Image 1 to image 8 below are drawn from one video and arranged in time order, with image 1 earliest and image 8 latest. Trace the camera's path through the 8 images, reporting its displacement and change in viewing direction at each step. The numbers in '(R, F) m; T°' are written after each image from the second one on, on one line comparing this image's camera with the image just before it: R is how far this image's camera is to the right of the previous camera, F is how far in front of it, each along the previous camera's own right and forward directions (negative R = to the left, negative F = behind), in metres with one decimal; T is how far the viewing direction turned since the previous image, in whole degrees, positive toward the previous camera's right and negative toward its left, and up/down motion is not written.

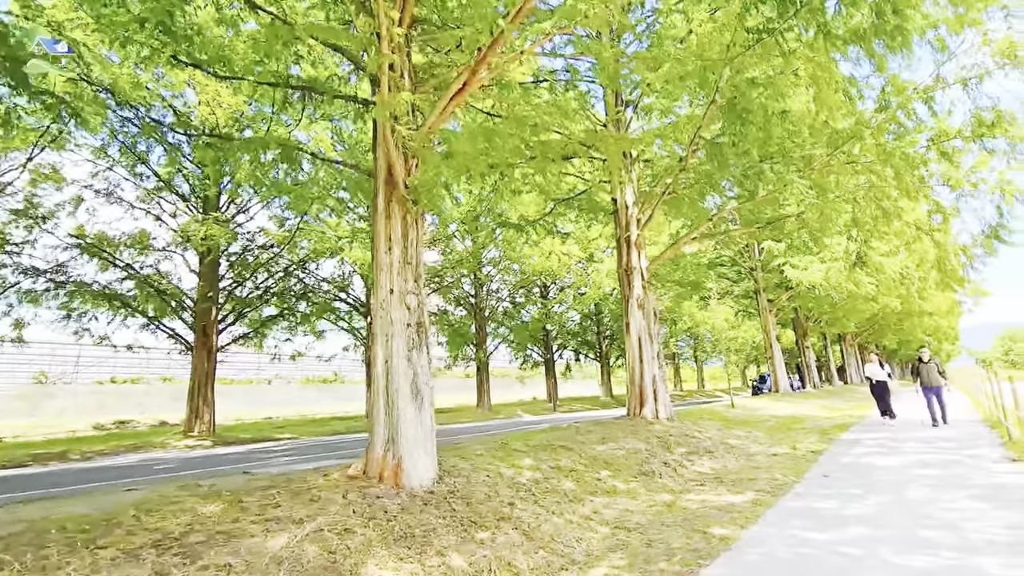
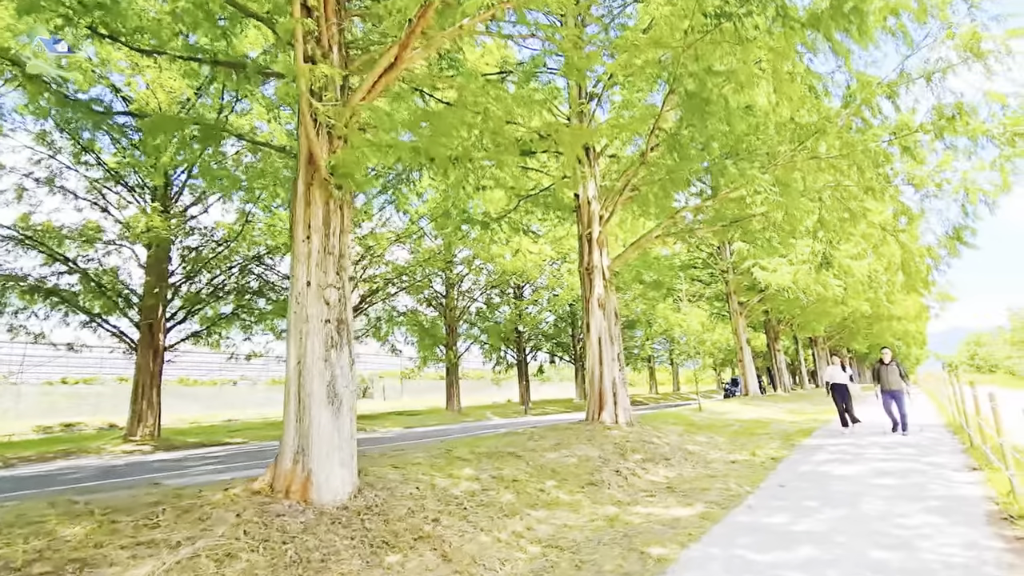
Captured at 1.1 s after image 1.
(+0.6, +0.6) m; +2°
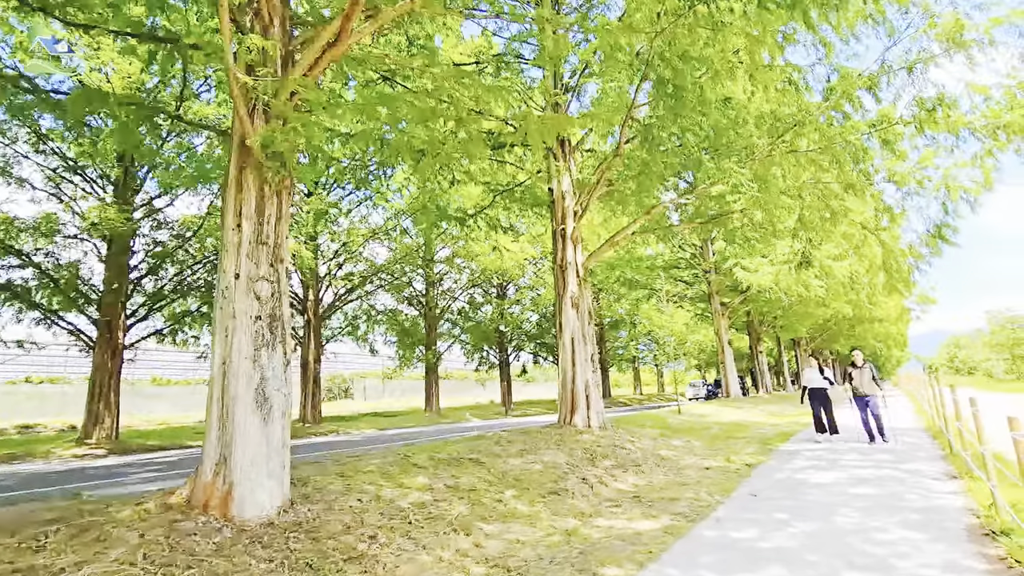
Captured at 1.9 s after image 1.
(+0.4, +0.5) m; +1°
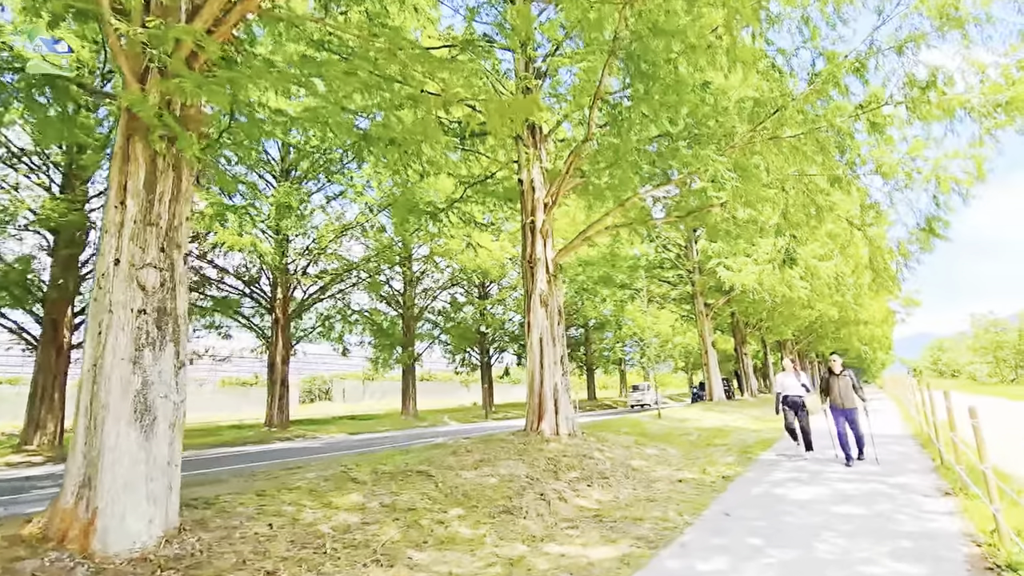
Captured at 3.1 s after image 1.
(+0.5, +0.8) m; +1°
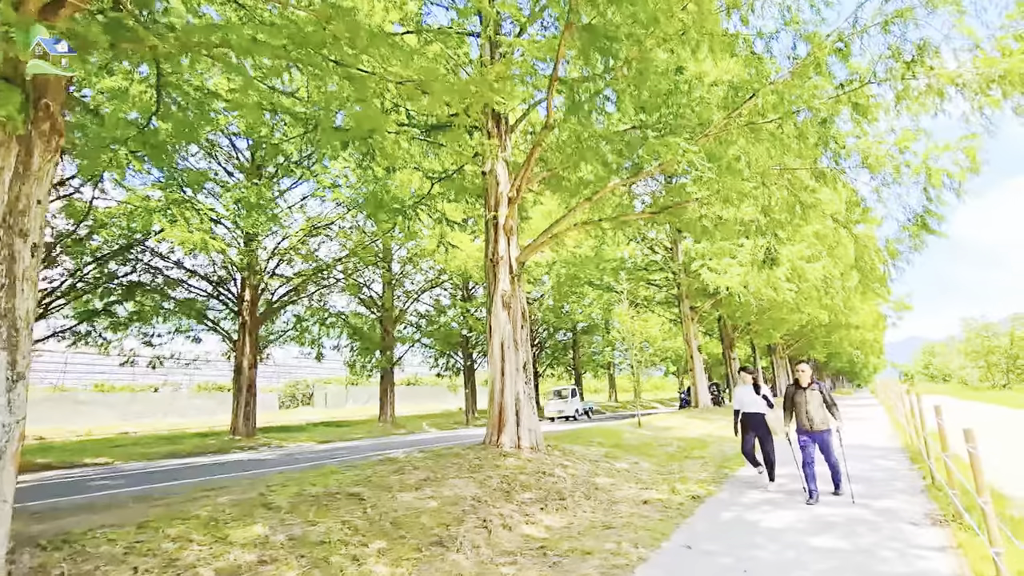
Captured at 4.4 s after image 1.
(+0.7, +0.8) m; +1°
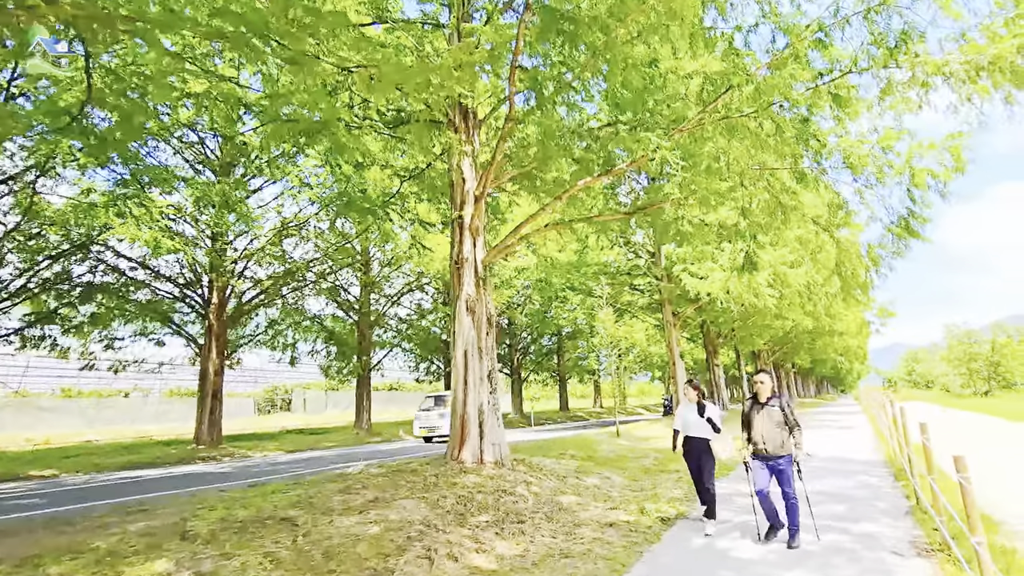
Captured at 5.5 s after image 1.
(+0.5, +0.6) m; +1°
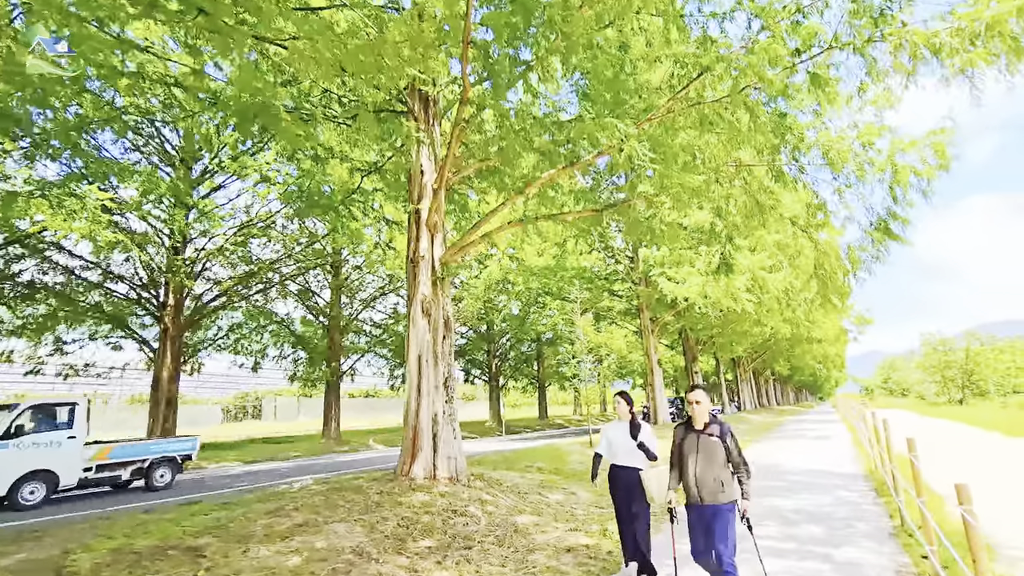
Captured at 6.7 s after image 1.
(+0.4, +0.7) m; +2°
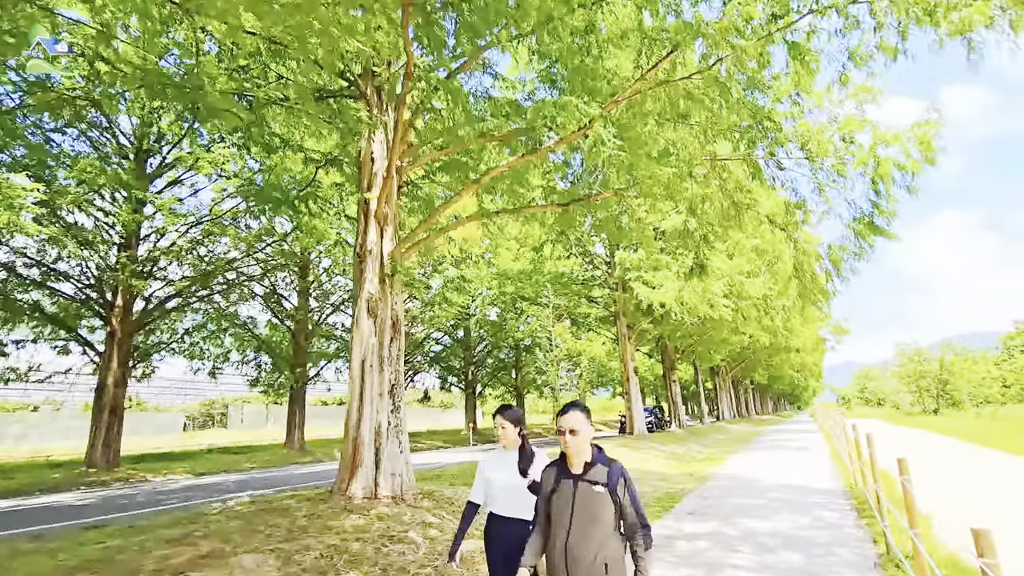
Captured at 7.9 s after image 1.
(+0.4, +0.7) m; +2°
